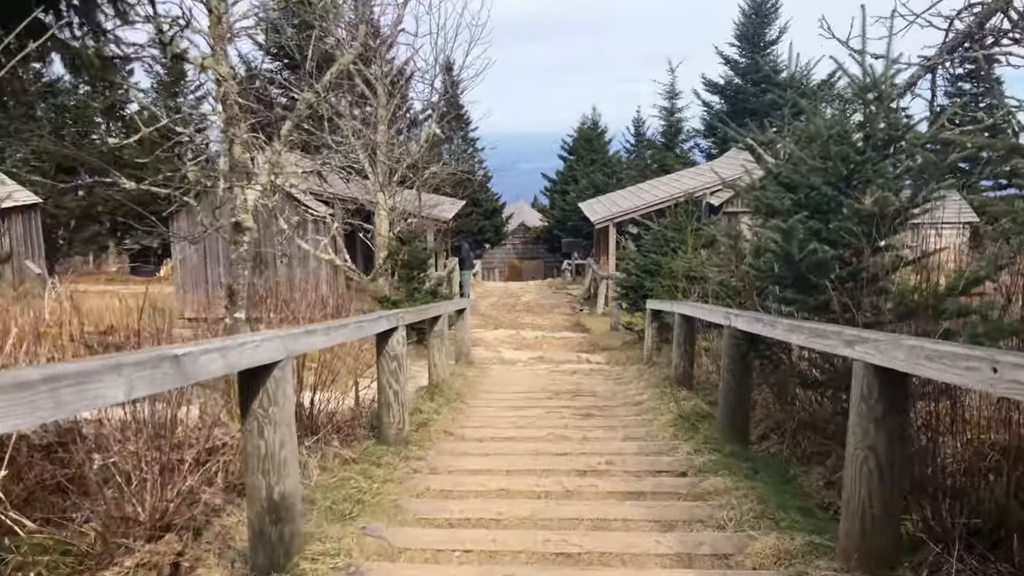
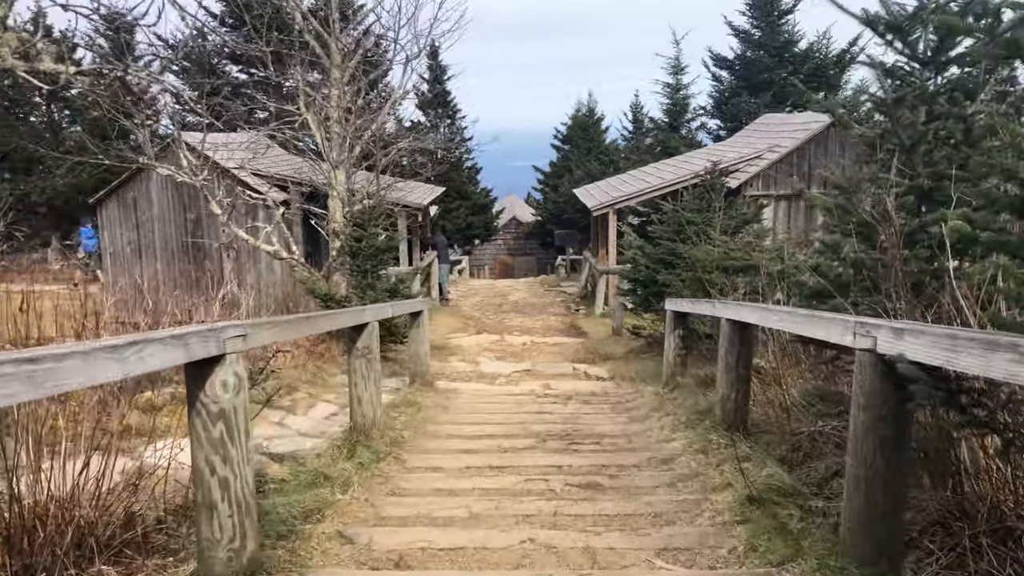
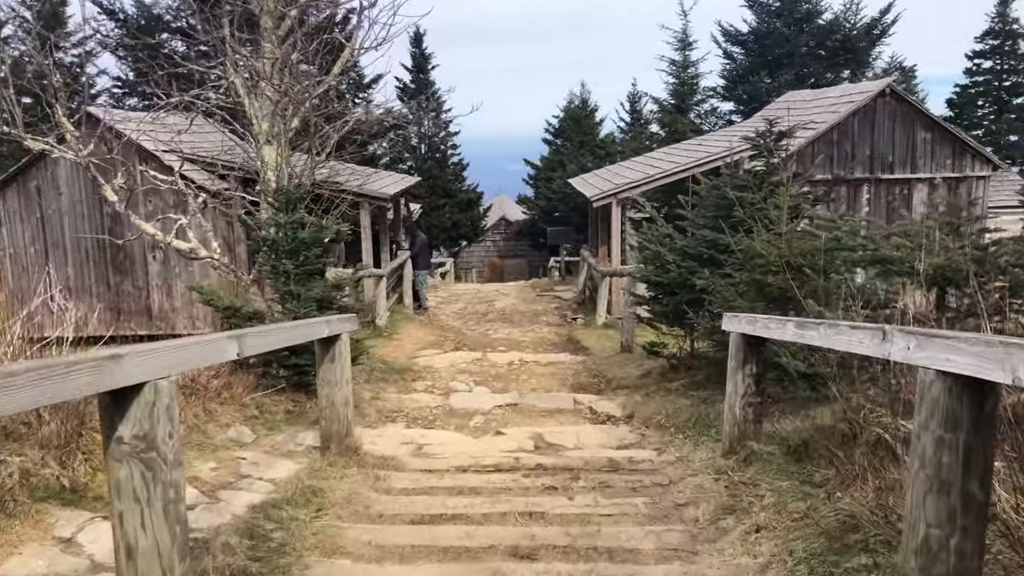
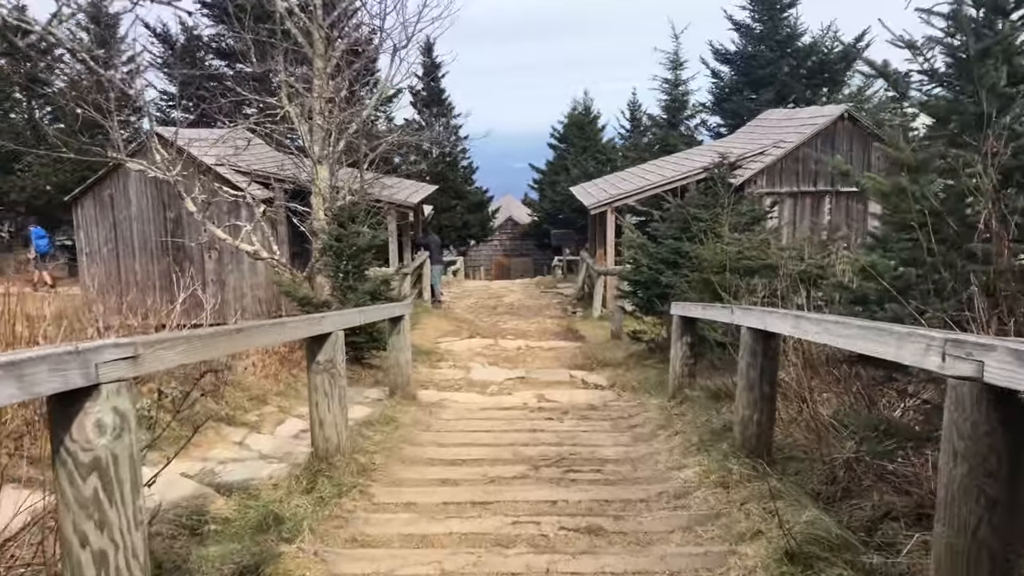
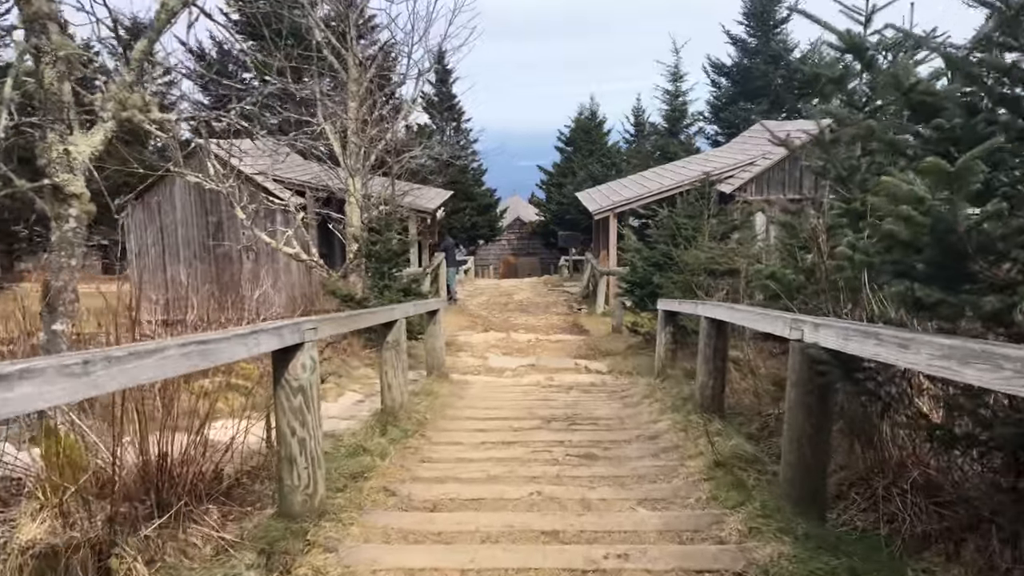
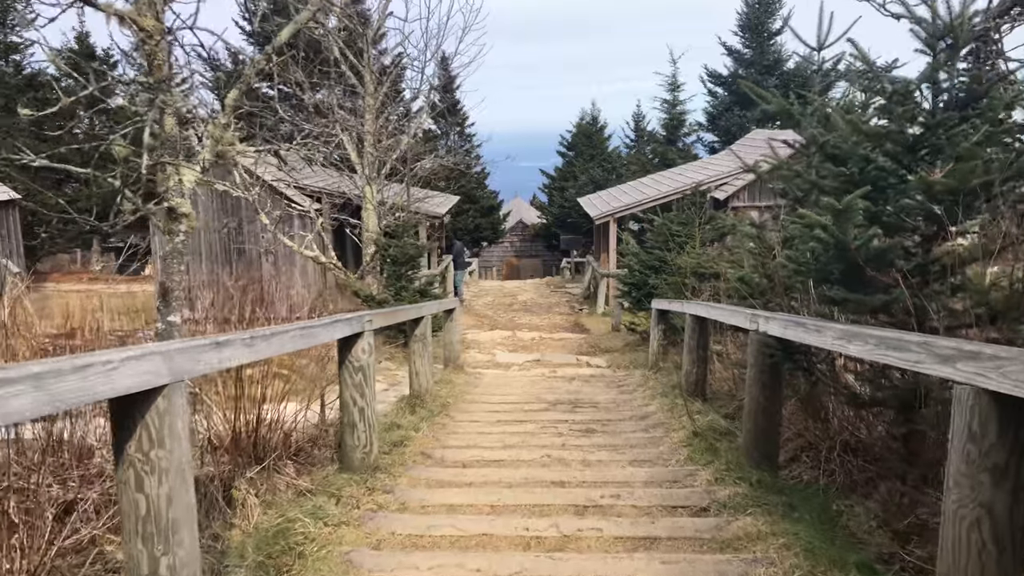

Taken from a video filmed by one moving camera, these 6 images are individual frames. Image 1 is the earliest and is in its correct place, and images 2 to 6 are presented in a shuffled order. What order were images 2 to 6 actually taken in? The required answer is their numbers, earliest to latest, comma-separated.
6, 5, 2, 4, 3
